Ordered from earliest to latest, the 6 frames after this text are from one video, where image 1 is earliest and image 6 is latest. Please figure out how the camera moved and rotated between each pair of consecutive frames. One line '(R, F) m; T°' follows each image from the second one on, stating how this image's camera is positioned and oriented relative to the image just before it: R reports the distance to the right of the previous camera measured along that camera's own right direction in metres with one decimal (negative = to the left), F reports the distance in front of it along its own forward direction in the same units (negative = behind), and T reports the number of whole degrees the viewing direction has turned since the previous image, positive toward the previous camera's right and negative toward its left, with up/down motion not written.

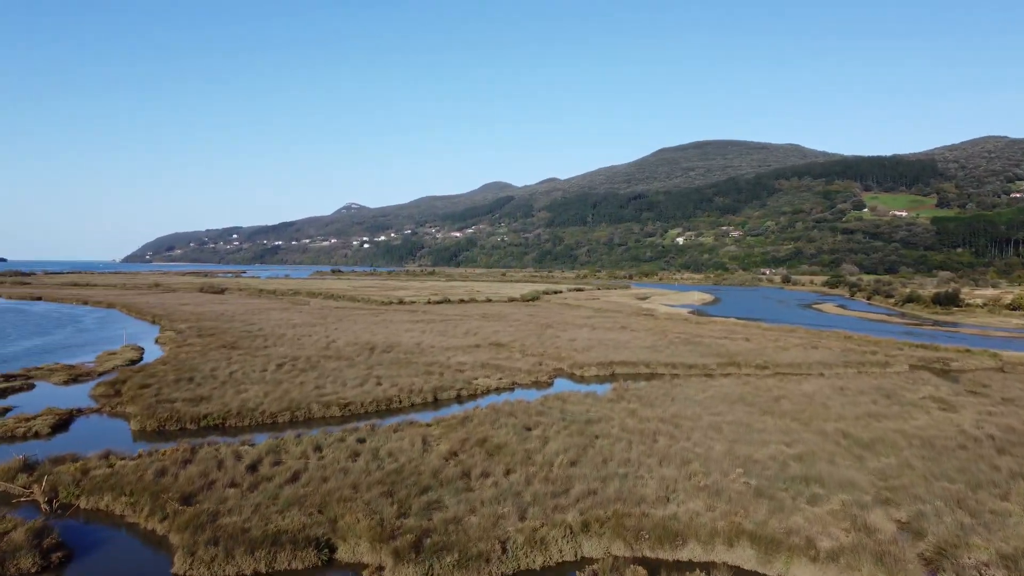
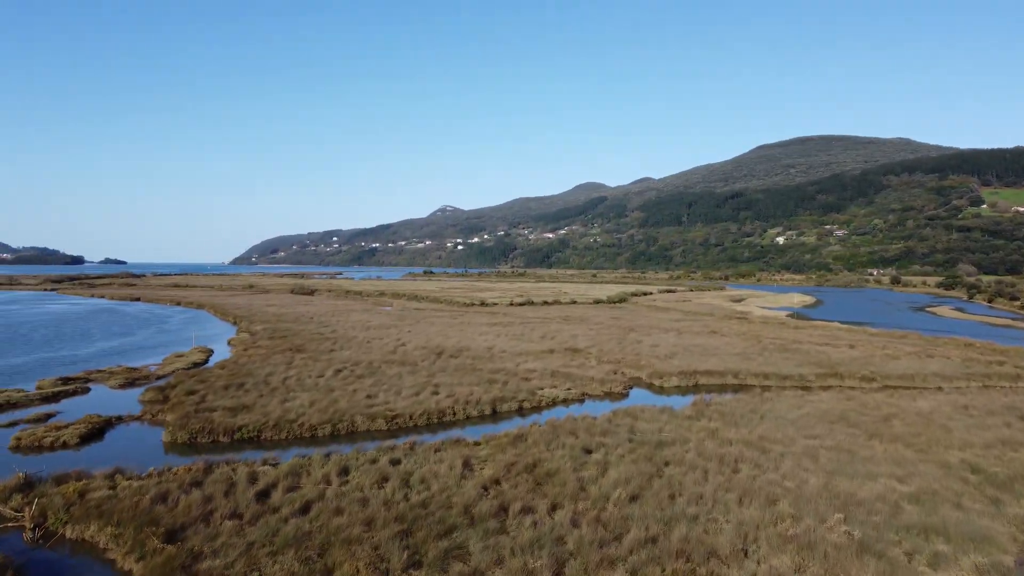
(+0.8, +2.4) m; -7°
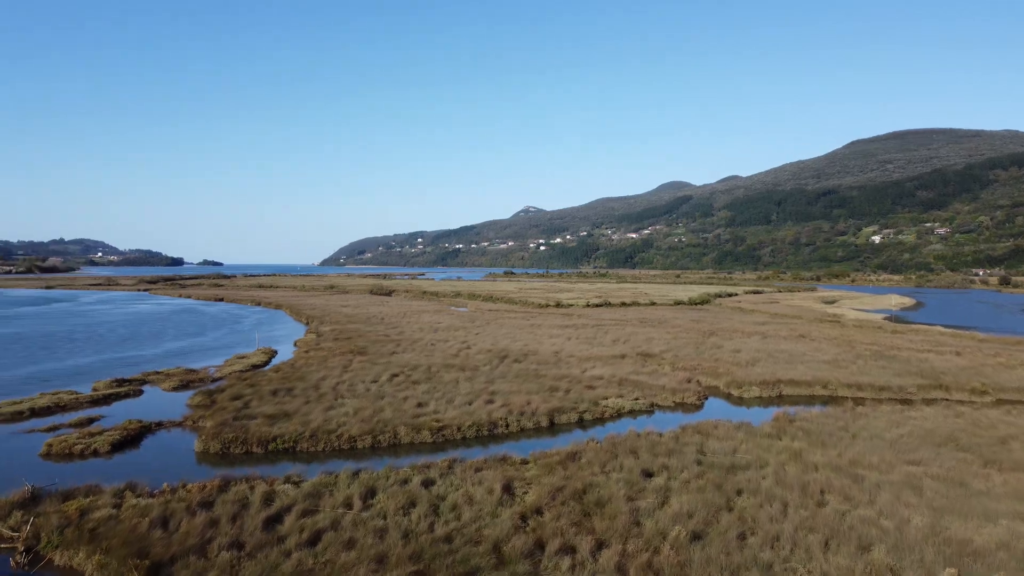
(+0.6, +1.9) m; -6°
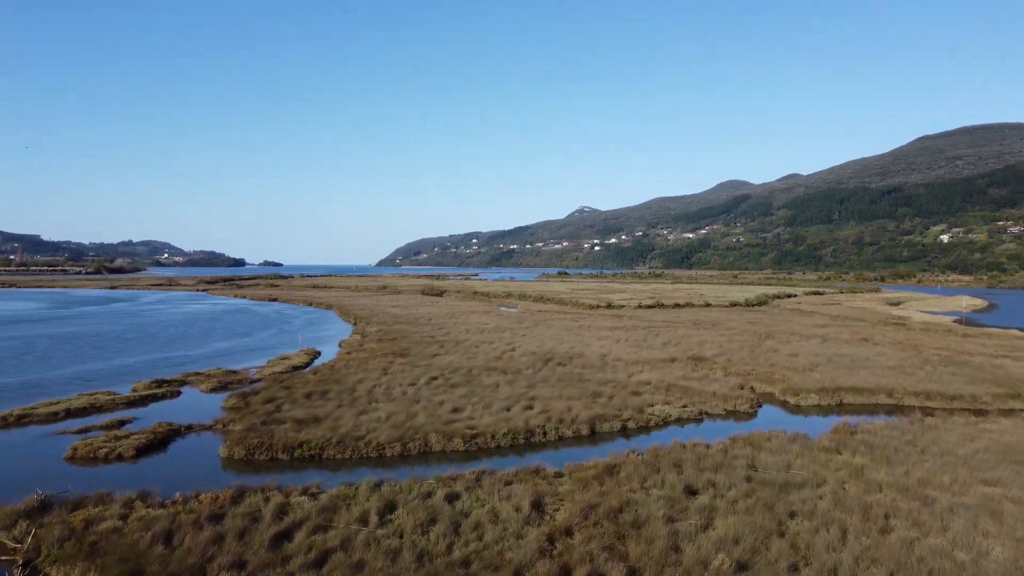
(+0.4, +1.0) m; -4°
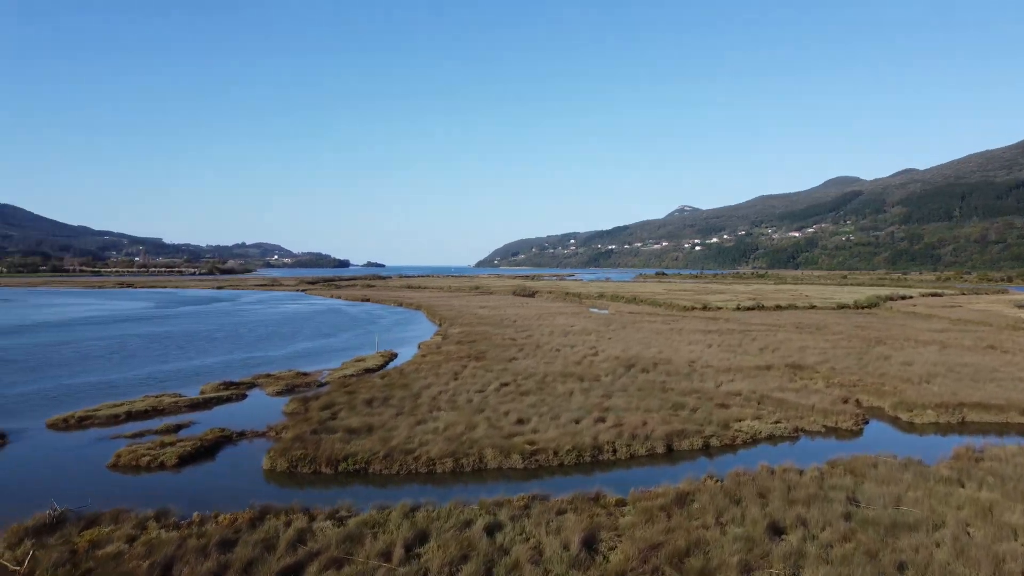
(+0.7, +1.8) m; -7°
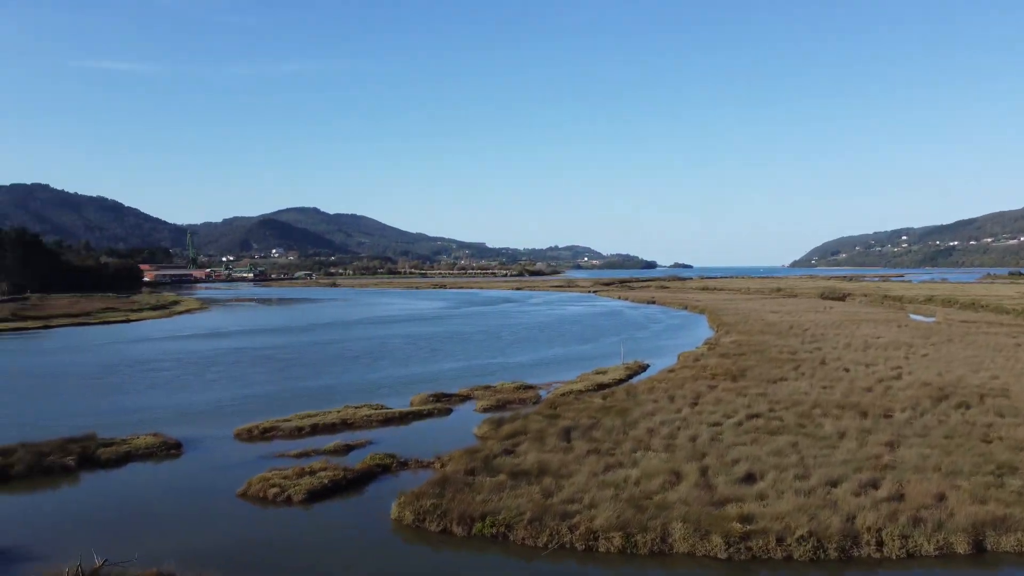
(+1.6, +4.9) m; -22°
